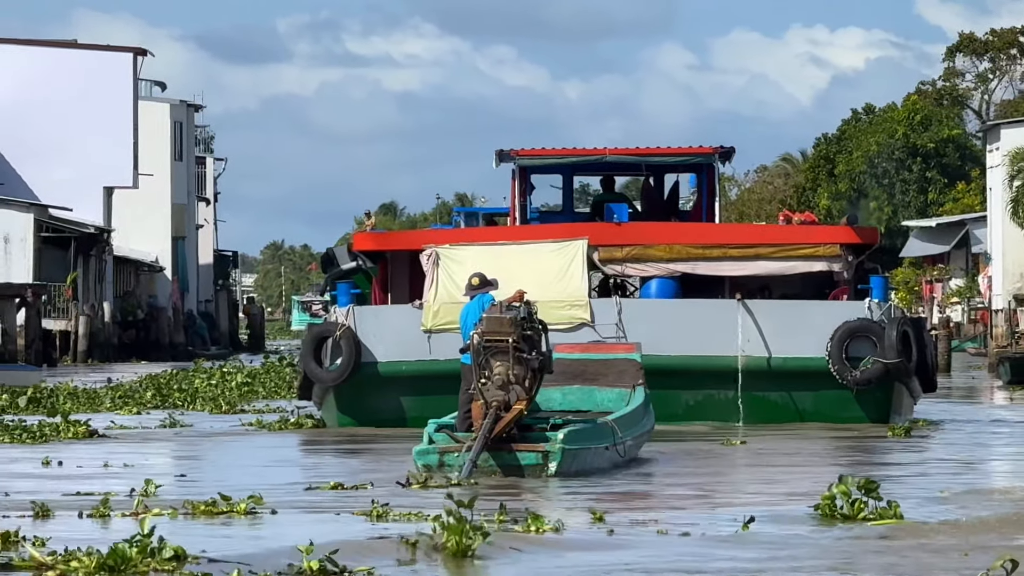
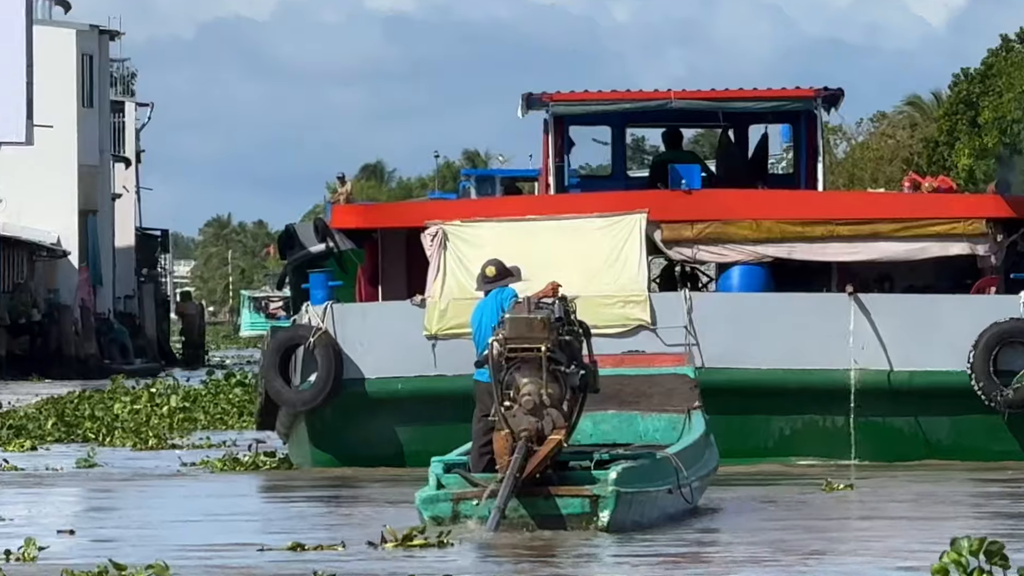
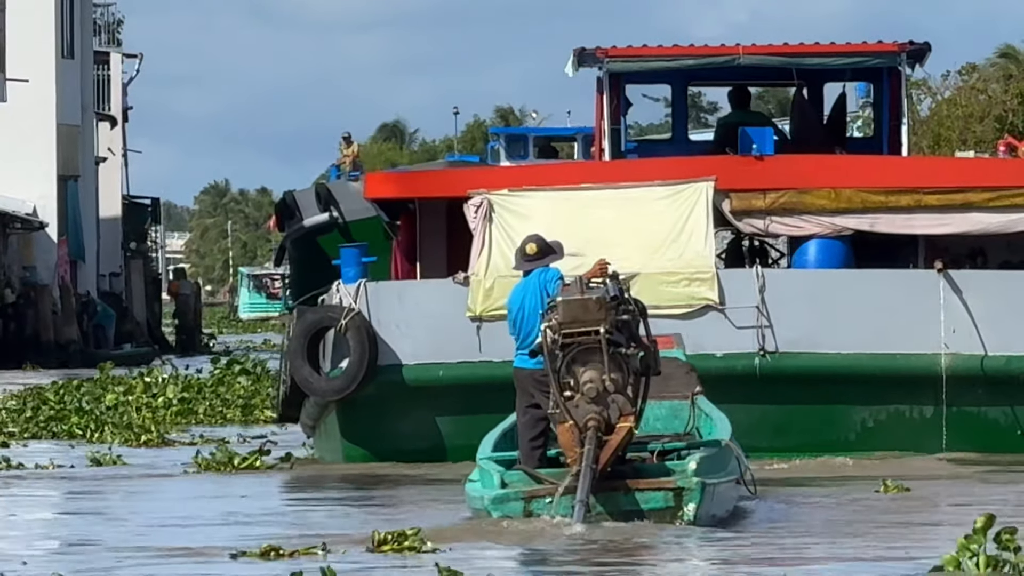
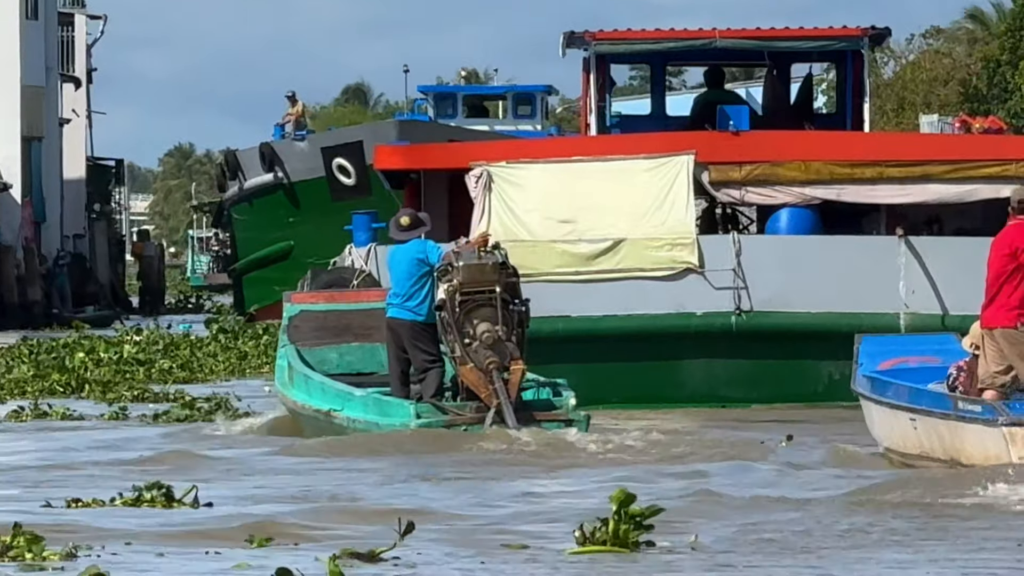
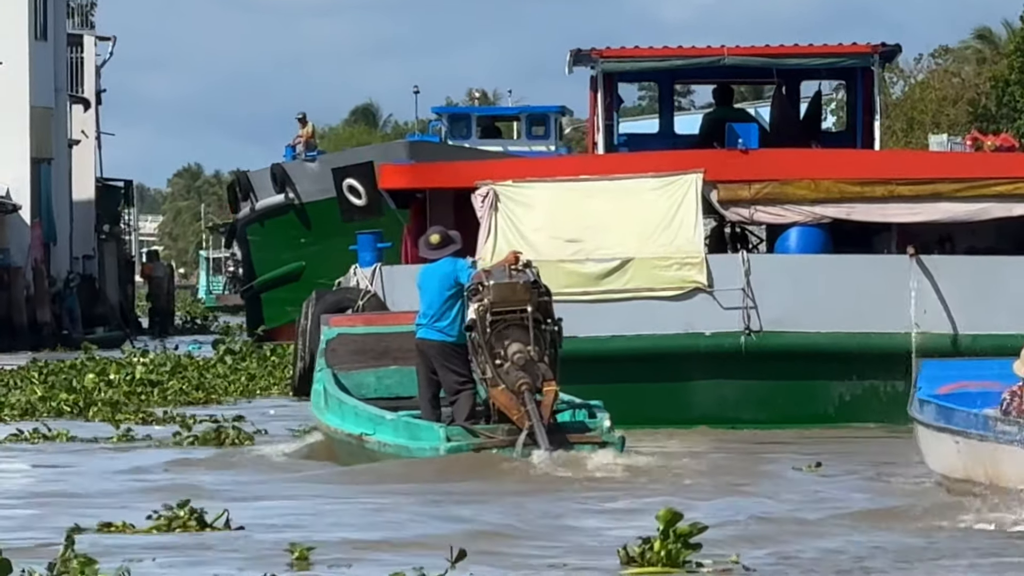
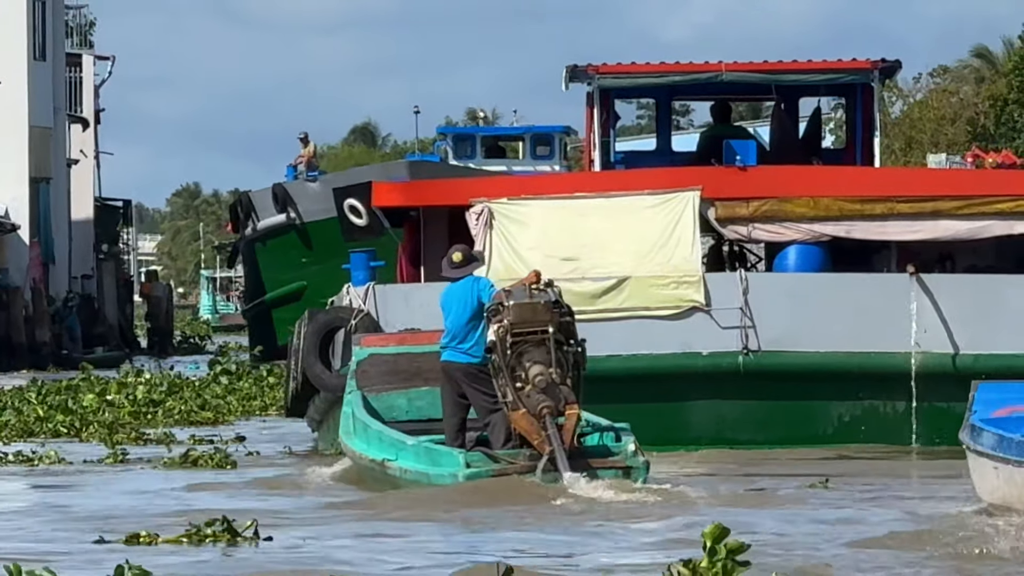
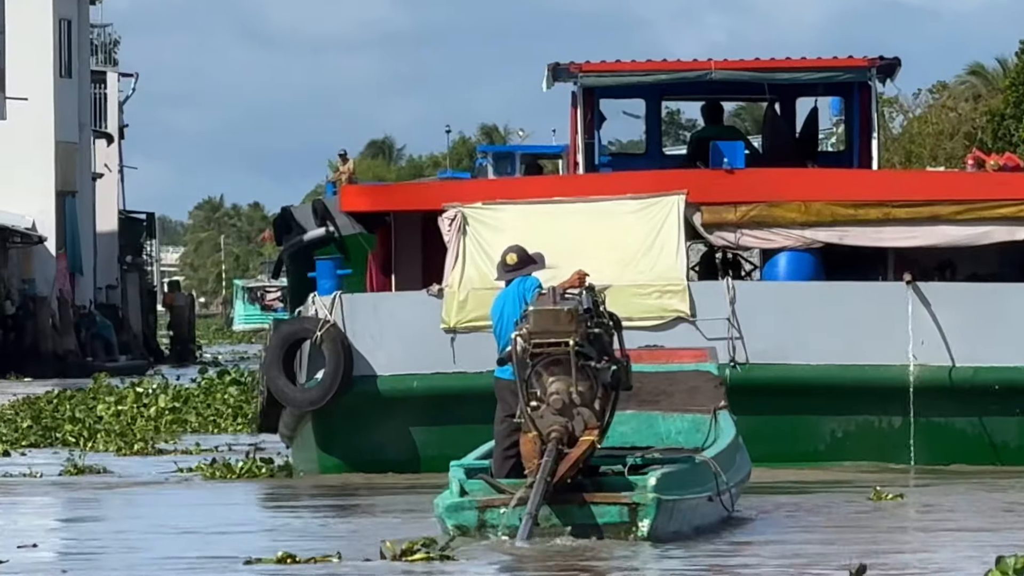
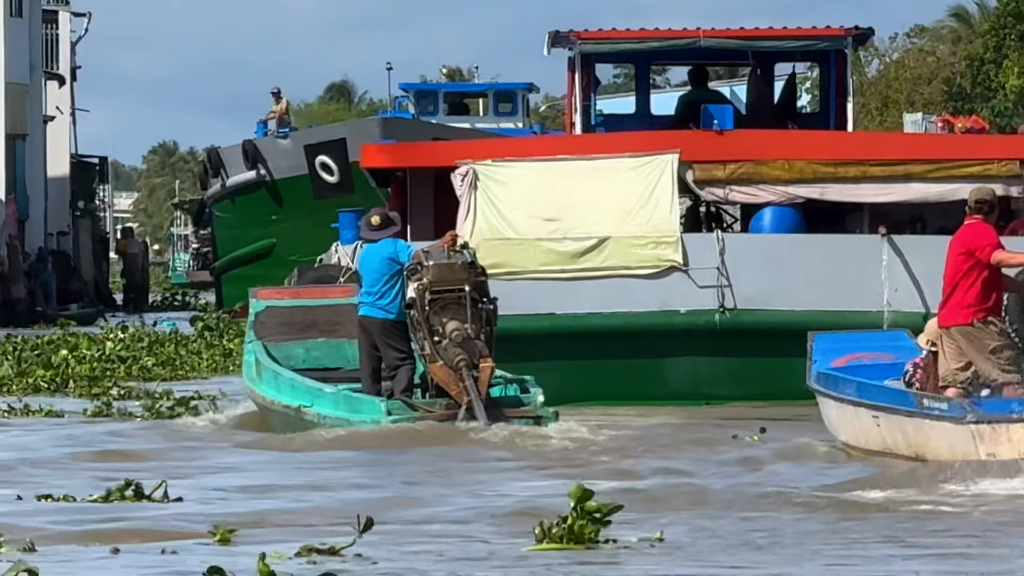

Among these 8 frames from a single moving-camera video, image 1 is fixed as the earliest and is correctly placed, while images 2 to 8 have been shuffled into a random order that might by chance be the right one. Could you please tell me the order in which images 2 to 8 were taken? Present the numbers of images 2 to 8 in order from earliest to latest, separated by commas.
2, 7, 3, 6, 5, 4, 8
